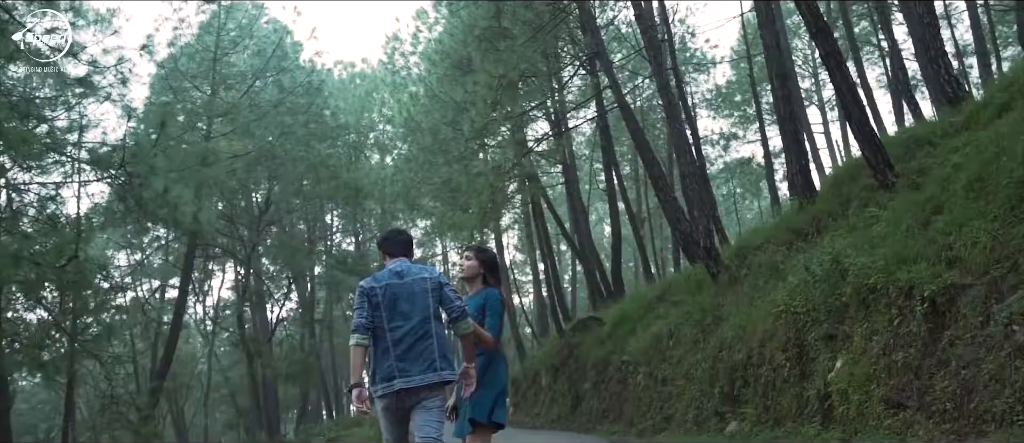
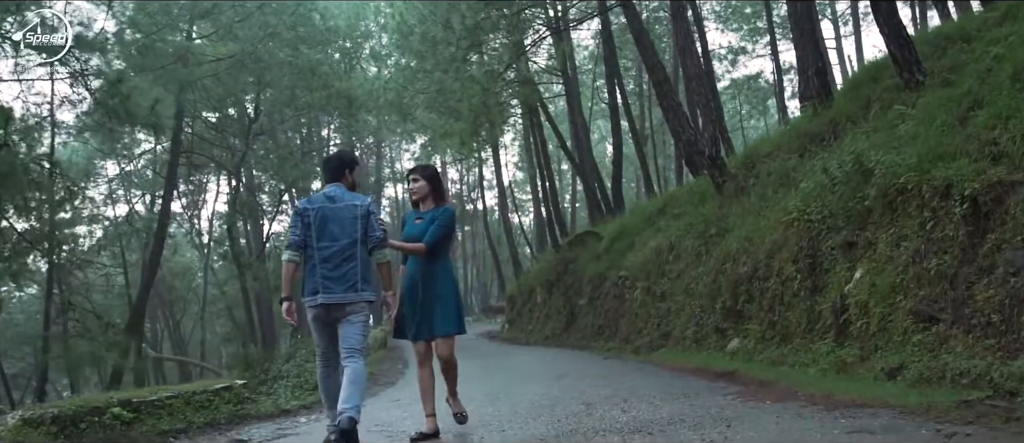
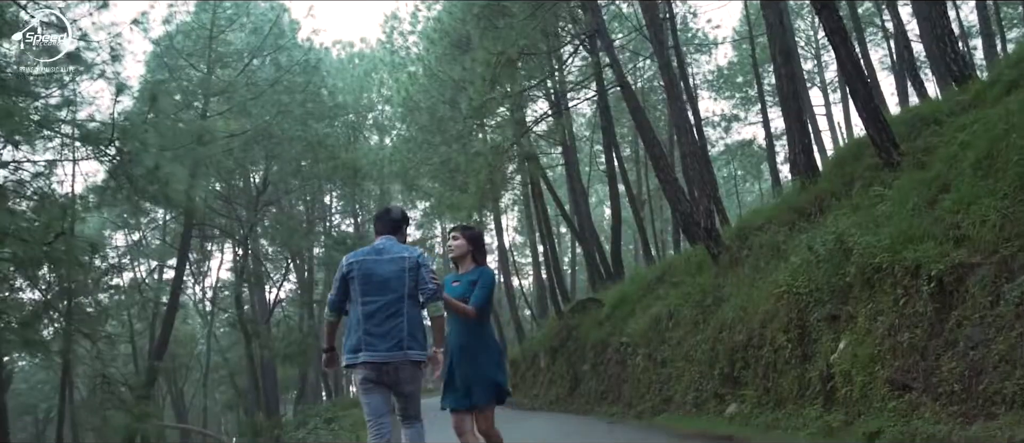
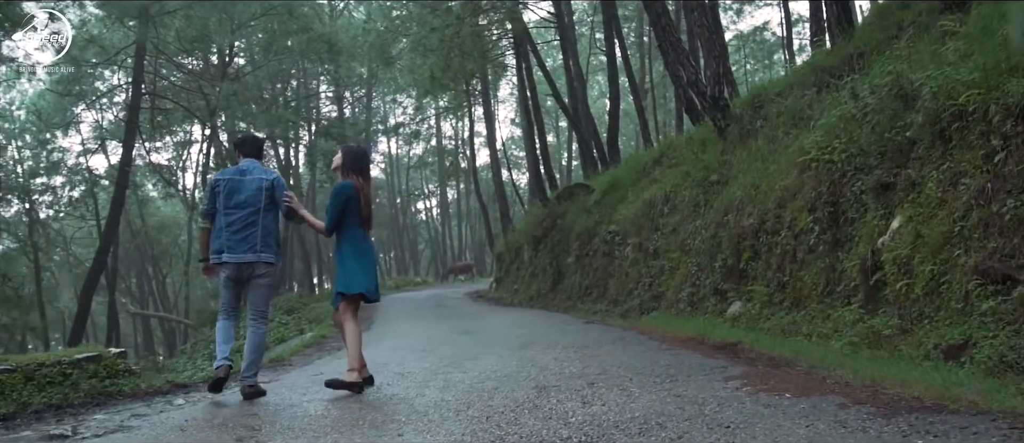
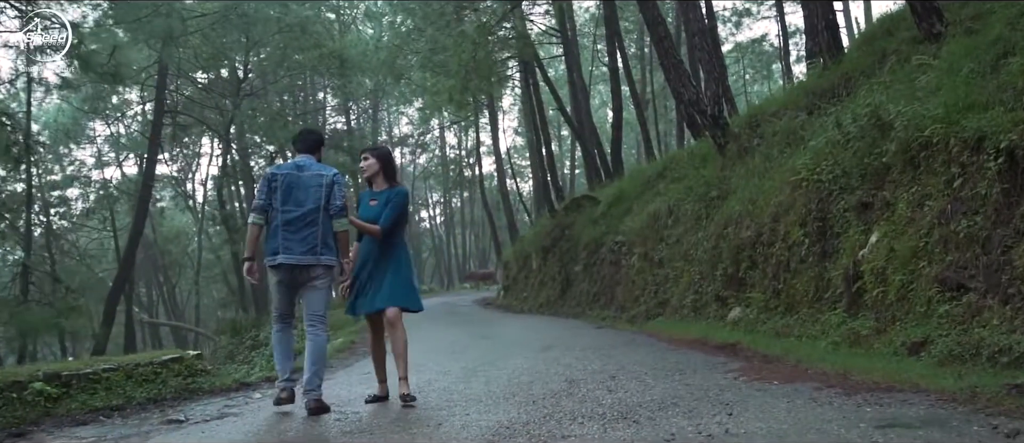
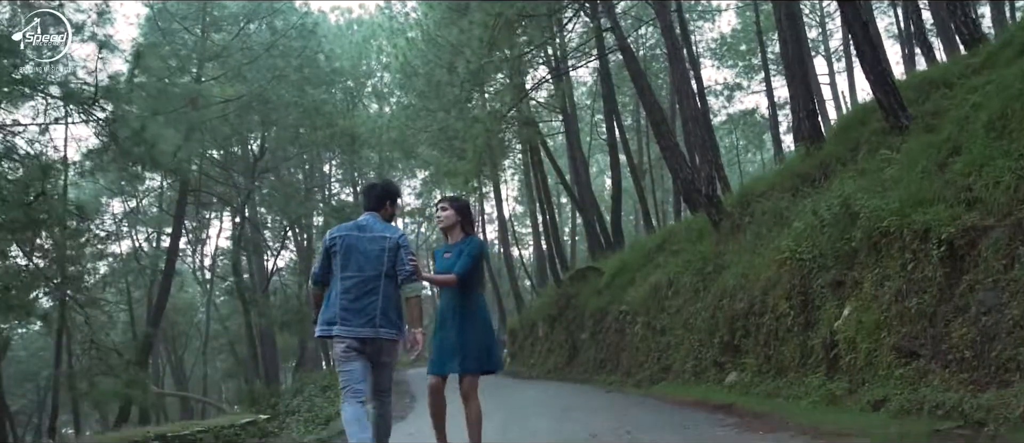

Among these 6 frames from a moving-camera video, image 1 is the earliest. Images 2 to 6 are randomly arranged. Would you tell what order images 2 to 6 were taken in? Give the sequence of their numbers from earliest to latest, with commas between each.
3, 6, 2, 5, 4
